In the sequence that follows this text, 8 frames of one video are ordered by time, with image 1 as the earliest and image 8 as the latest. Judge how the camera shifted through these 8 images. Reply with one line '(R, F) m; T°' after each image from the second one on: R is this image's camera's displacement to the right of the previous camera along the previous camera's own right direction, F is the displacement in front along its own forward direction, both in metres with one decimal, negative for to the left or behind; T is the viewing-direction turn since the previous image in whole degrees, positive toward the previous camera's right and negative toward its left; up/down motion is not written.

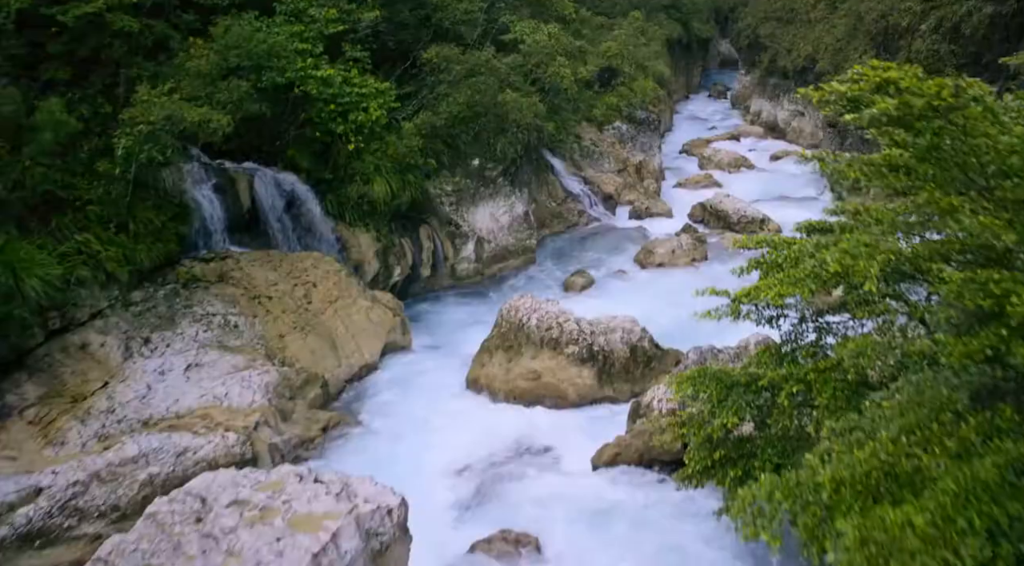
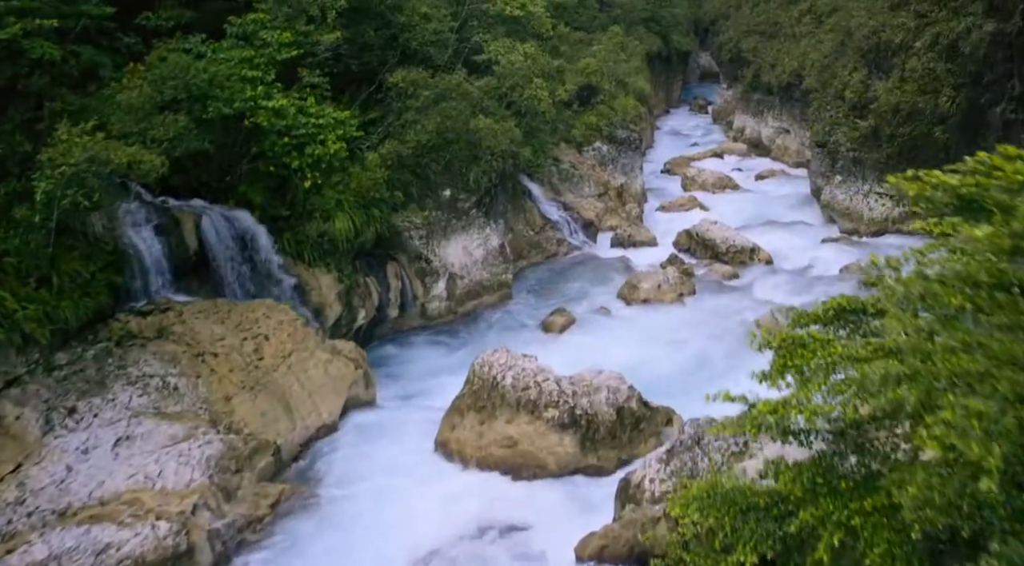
(+0.1, +1.2) m; +1°
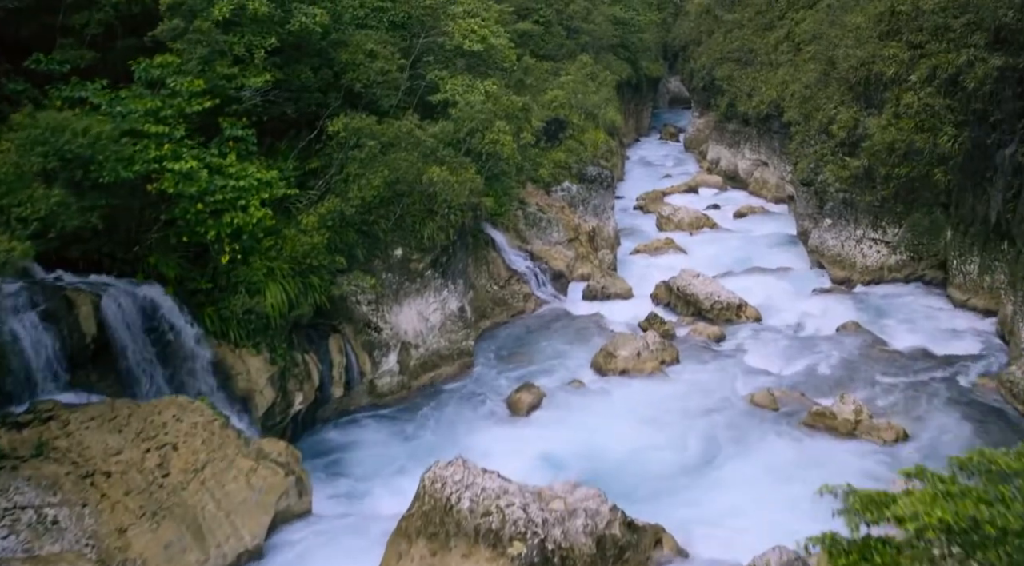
(+0.2, +1.9) m; +2°
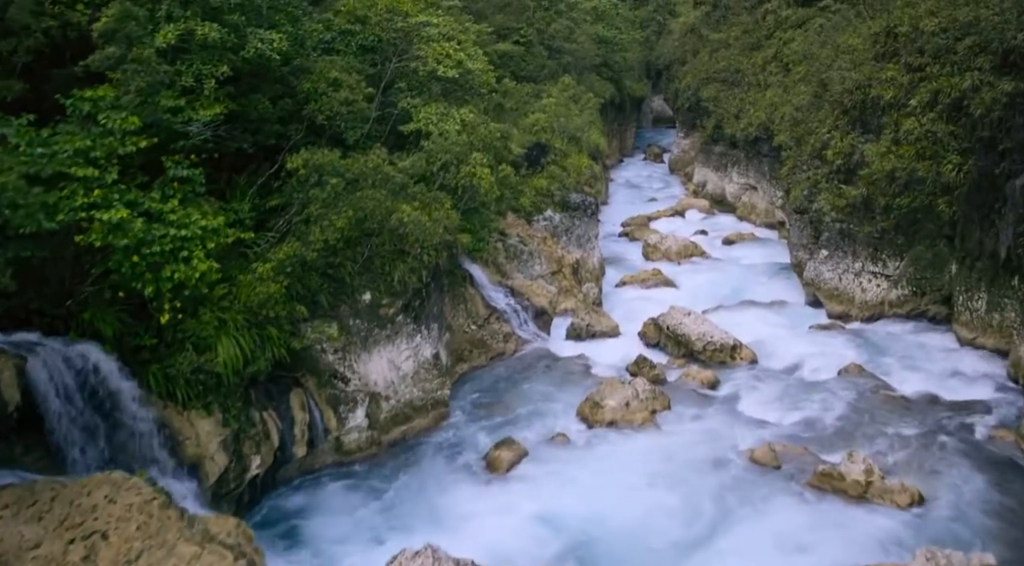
(+0.1, +1.1) m; +1°
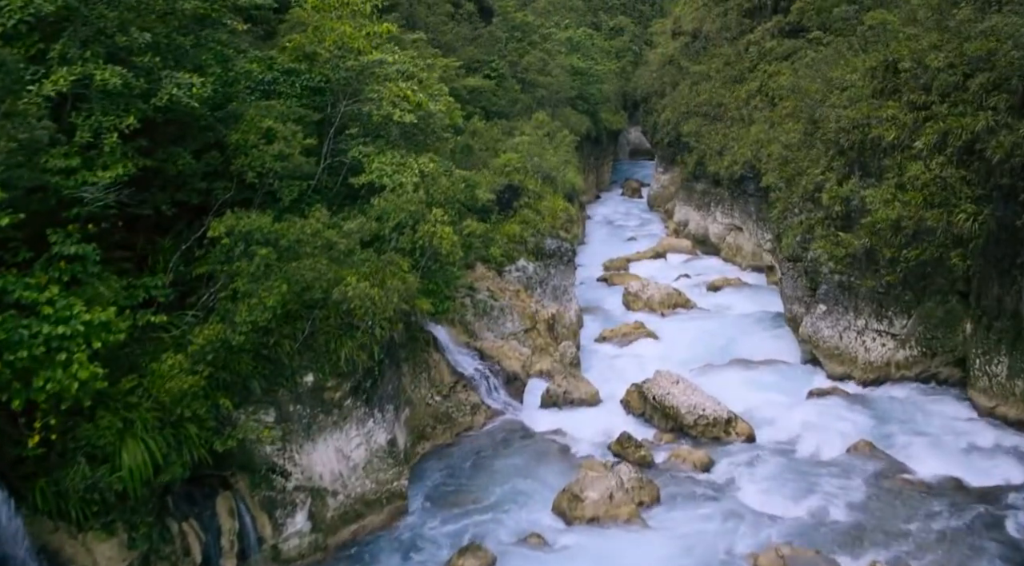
(+0.2, +1.7) m; +2°
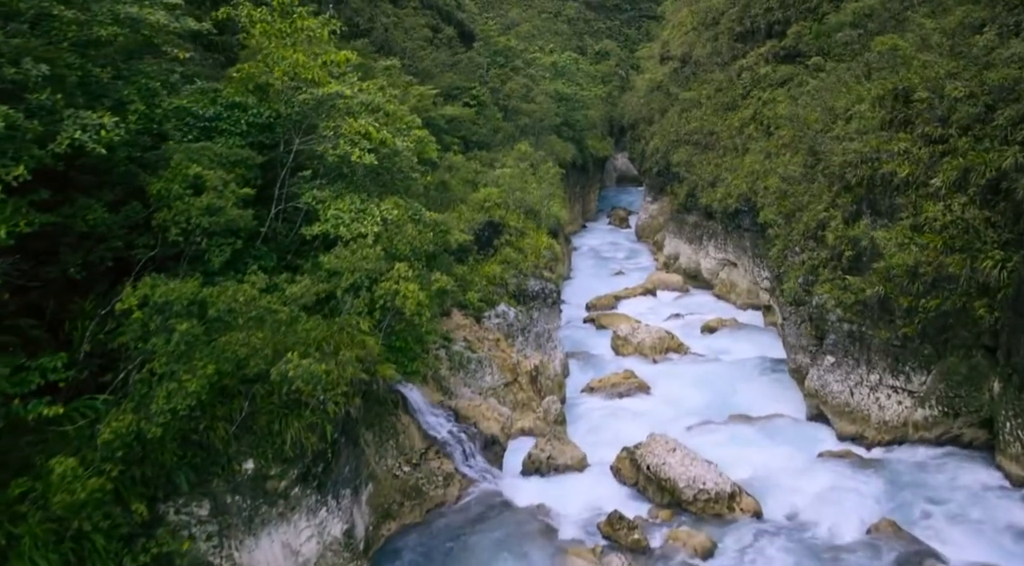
(+0.2, +1.5) m; +1°
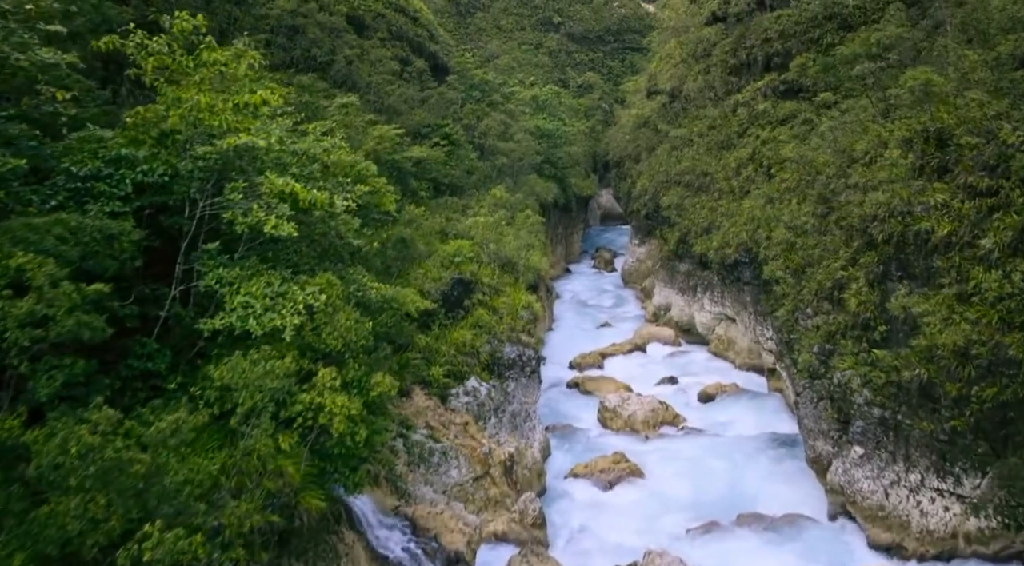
(+0.3, +2.4) m; +1°
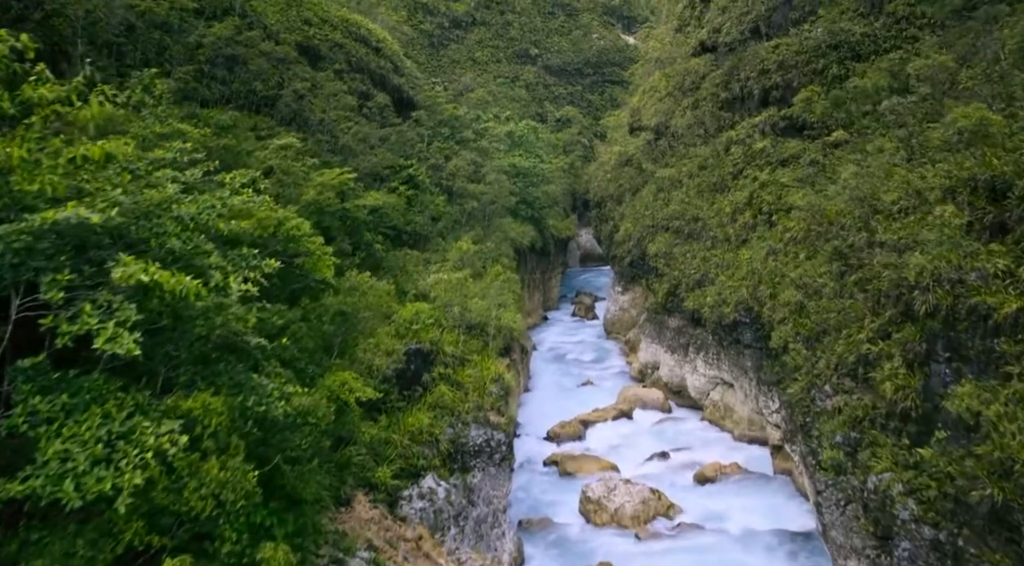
(+0.3, +2.6) m; +1°
